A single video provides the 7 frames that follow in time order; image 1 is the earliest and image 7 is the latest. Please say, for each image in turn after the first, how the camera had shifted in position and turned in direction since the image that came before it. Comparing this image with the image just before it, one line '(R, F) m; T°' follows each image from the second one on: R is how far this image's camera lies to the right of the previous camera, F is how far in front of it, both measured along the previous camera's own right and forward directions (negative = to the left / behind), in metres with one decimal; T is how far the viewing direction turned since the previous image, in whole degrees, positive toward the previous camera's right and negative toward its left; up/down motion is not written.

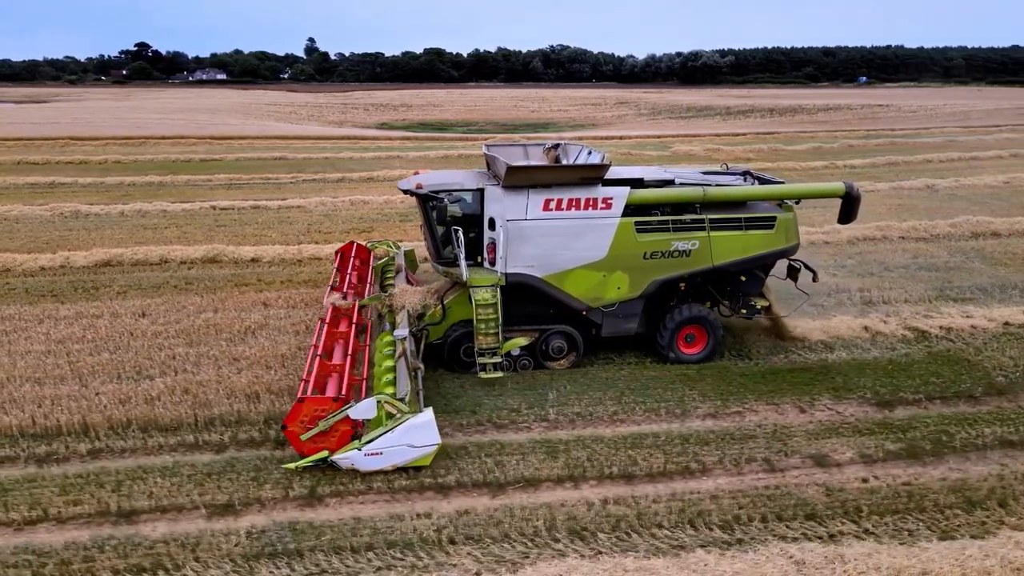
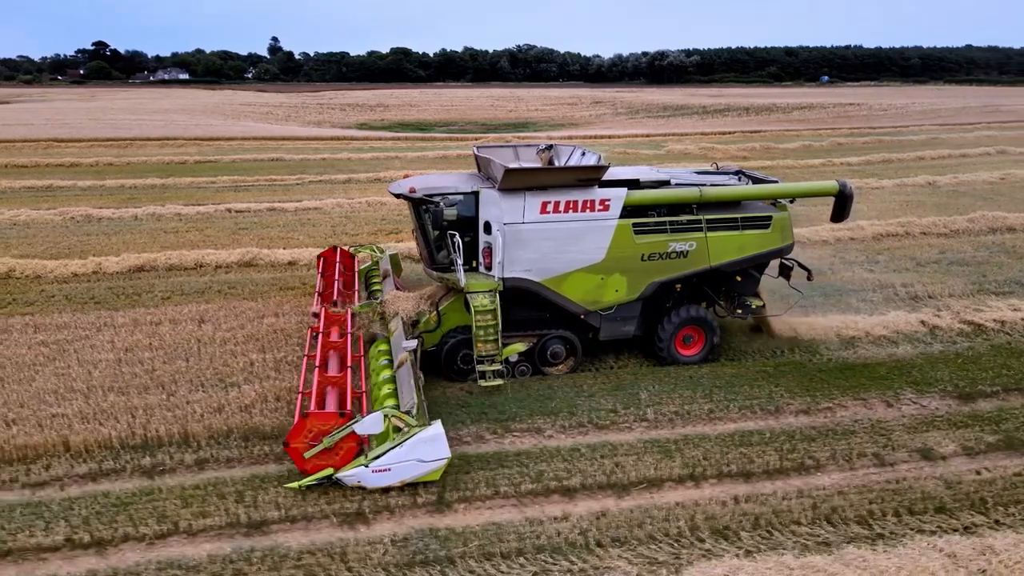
(-1.2, 0.0) m; +3°
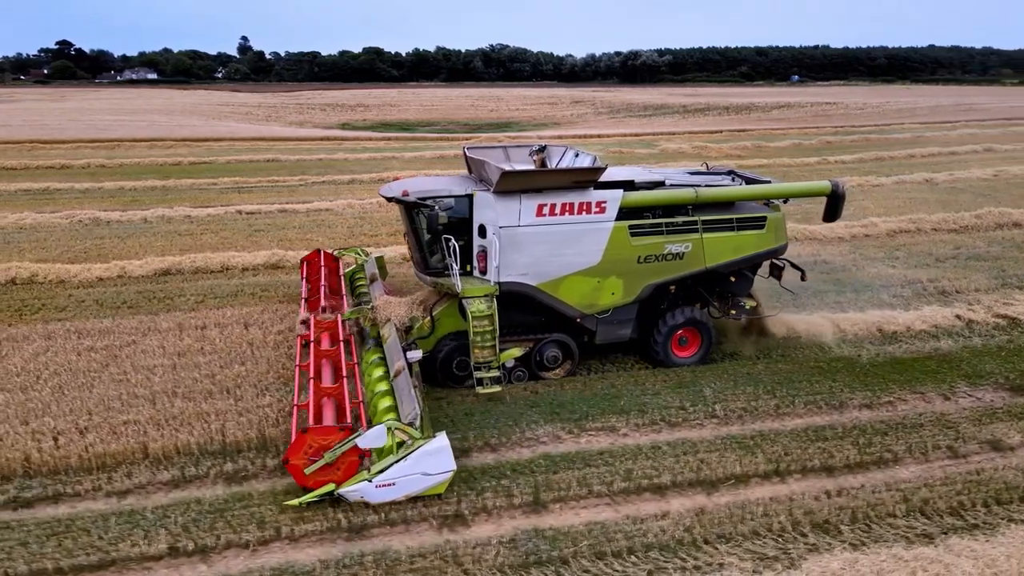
(-0.9, 0.0) m; +2°
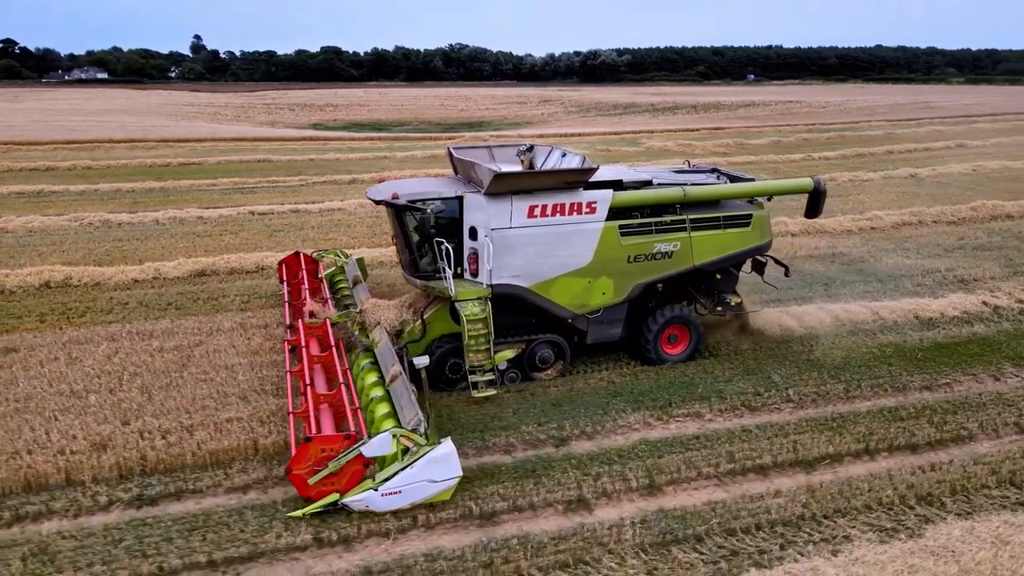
(-1.1, -0.1) m; +3°
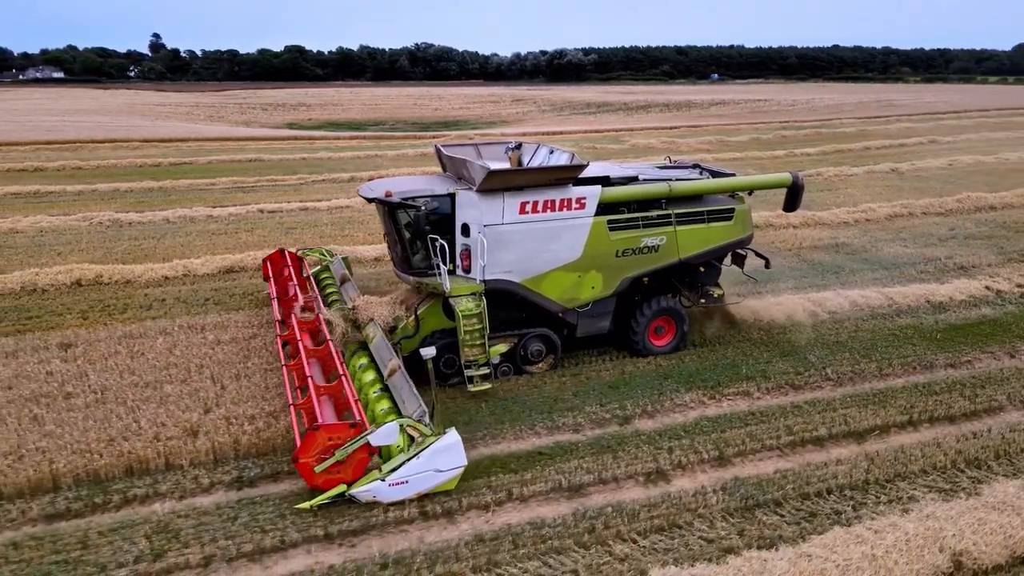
(-0.9, -0.3) m; +3°
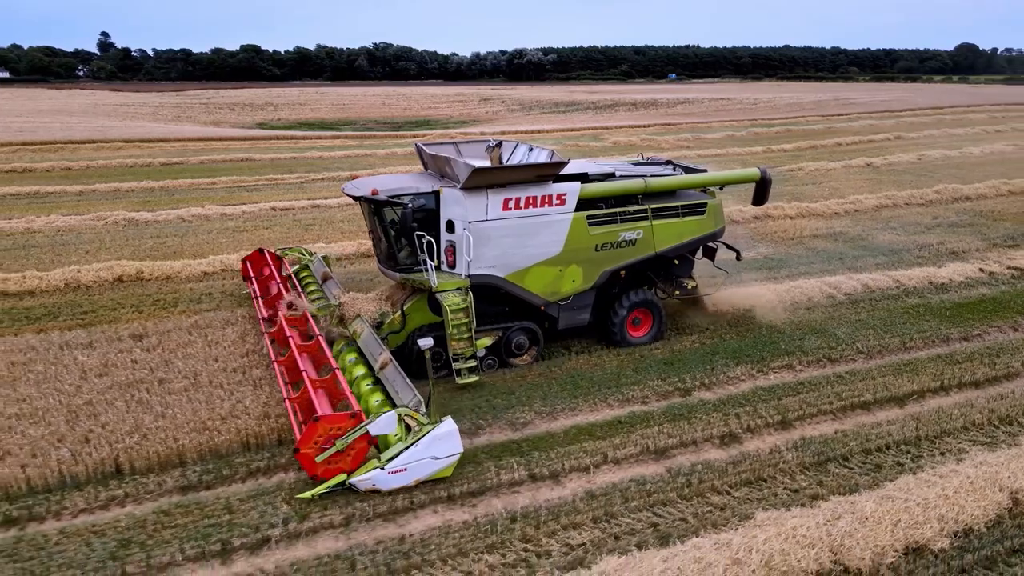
(-1.0, -0.5) m; +3°
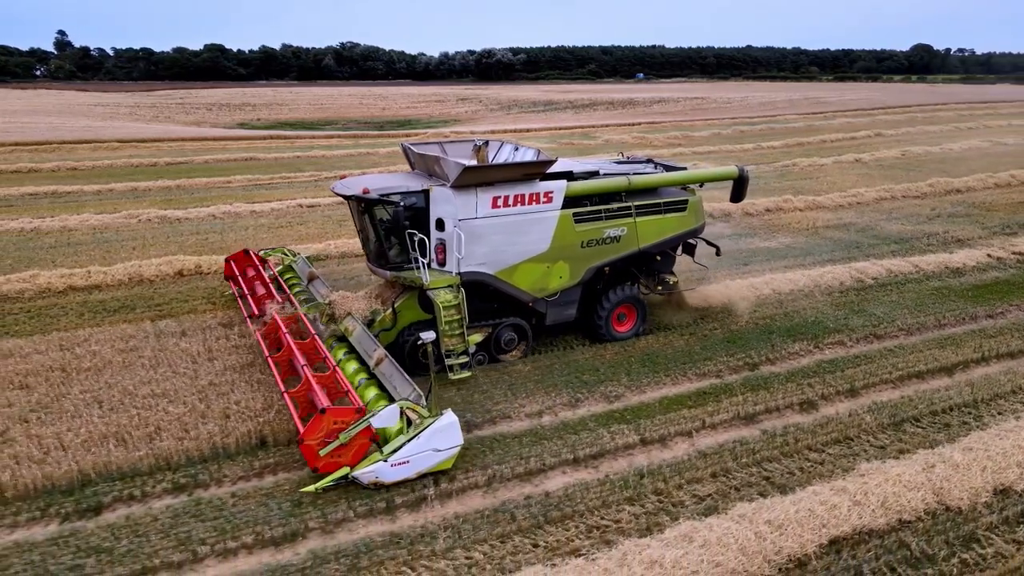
(-1.2, -0.5) m; +2°
